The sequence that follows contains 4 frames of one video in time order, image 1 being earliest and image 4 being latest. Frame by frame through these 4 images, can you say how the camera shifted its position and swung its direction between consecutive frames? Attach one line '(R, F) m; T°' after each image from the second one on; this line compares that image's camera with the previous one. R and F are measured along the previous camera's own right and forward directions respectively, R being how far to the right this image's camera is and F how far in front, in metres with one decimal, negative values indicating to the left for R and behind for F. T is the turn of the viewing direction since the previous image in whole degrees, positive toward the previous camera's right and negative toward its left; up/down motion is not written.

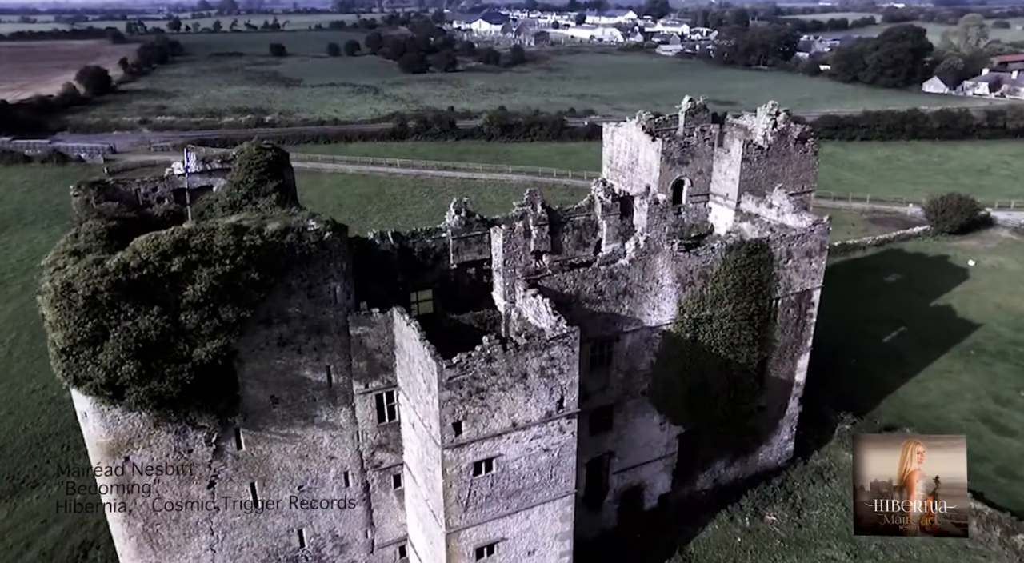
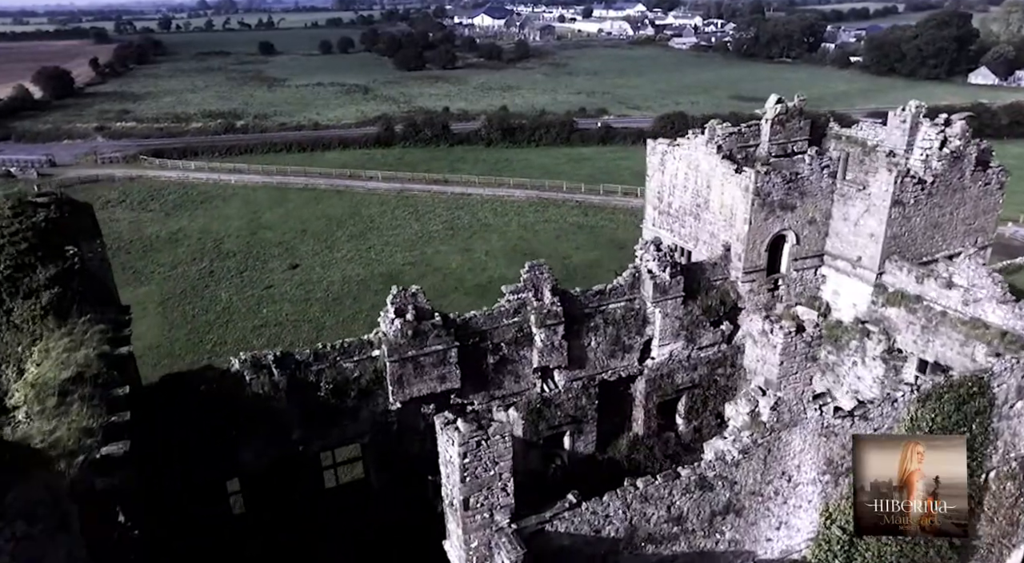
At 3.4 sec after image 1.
(+0.5, +13.9) m; -1°
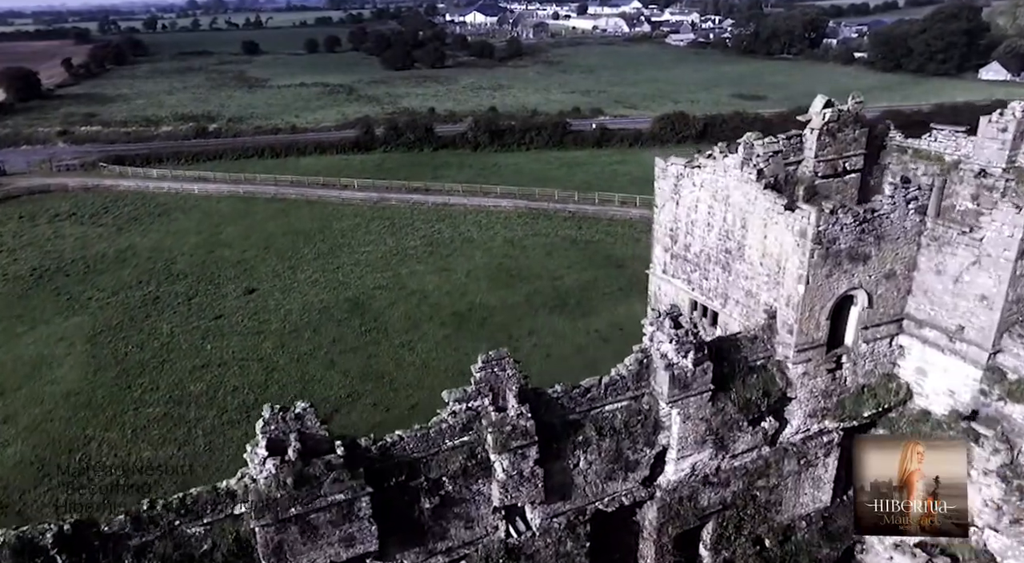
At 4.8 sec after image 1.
(+0.8, +6.3) m; 0°
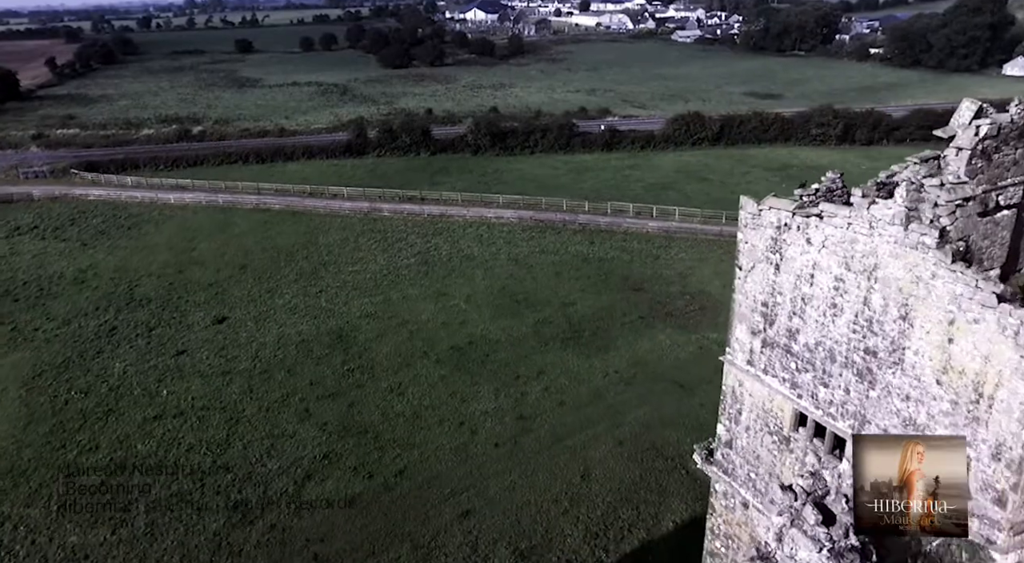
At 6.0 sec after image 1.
(-0.2, +5.9) m; 0°
